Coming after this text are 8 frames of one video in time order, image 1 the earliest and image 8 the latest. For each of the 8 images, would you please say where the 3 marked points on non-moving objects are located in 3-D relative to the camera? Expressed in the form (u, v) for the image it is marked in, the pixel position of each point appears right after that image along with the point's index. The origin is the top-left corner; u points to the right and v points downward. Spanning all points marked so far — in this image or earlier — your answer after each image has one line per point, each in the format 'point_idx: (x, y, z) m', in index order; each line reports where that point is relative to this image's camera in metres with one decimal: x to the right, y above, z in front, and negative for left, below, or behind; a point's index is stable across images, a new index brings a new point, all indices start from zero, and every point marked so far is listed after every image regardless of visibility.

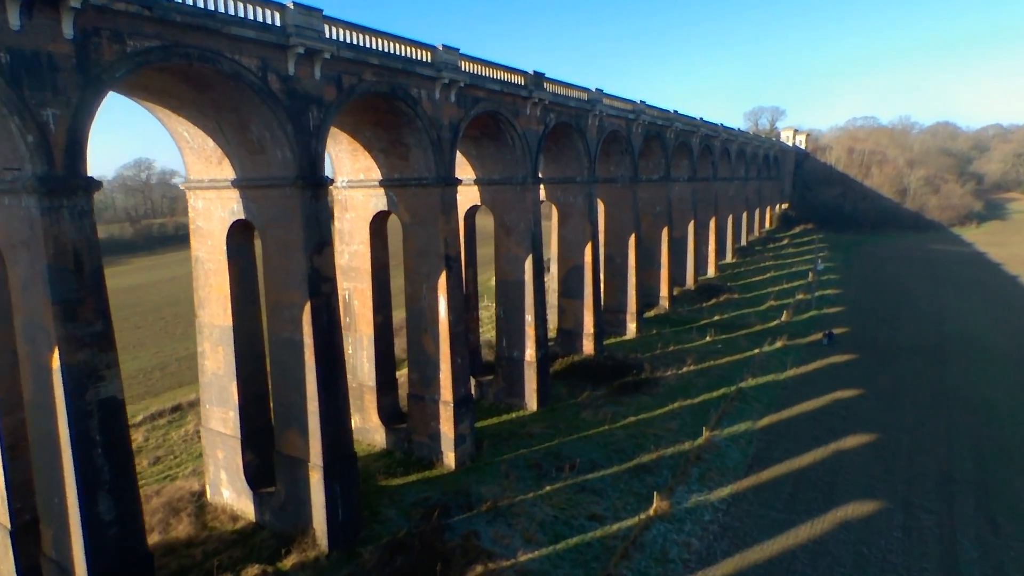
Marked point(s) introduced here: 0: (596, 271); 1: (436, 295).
0: (+2.6, +0.5, +18.7) m
1: (-1.6, -0.2, +12.8) m
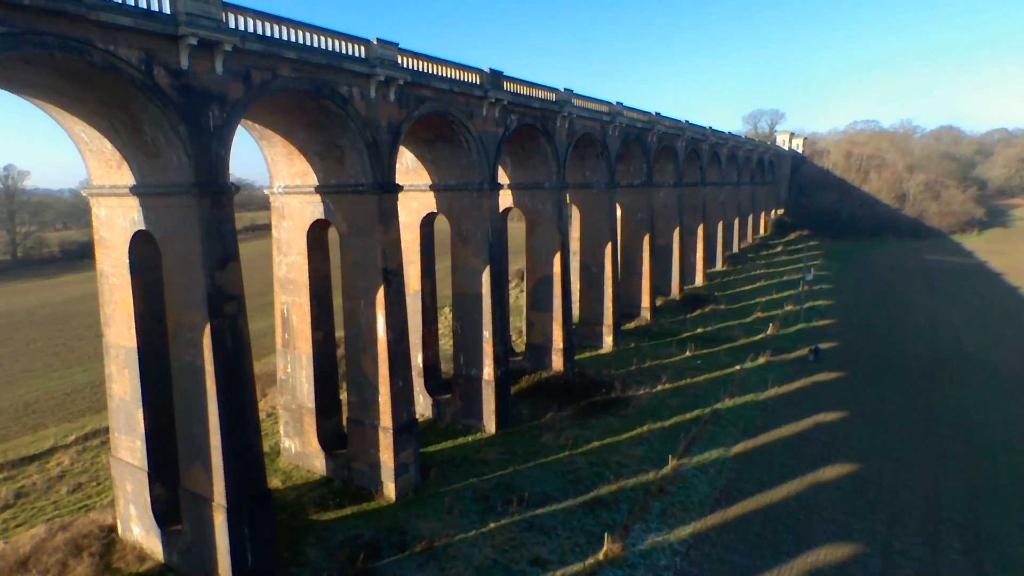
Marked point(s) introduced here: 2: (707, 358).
0: (+1.5, +0.2, +17.6) m
1: (-2.7, -0.5, +11.8) m
2: (+6.2, -2.2, +19.4) m
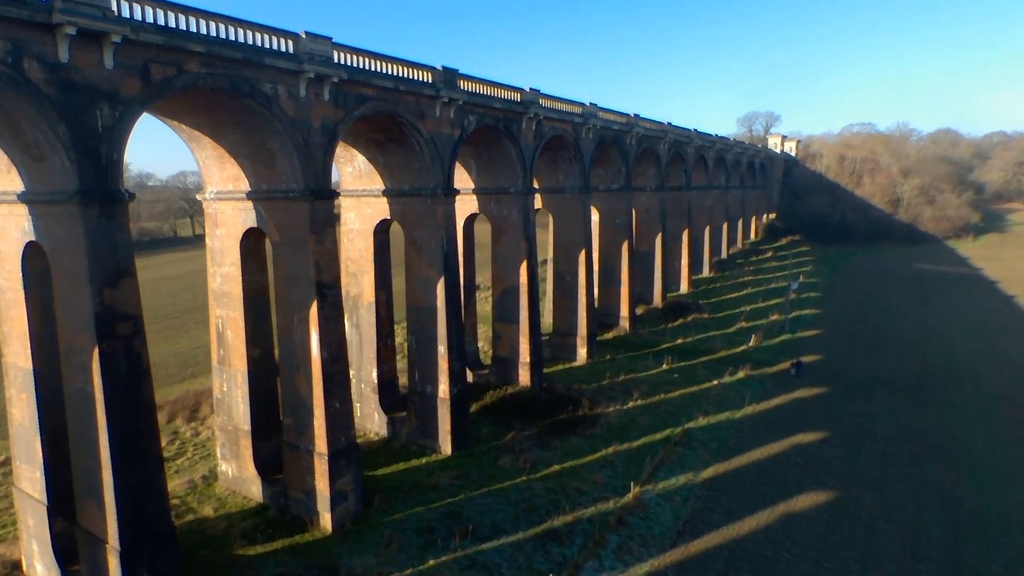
0: (+0.6, -0.1, +16.7) m
1: (-3.6, -0.7, +10.9) m
2: (+5.2, -2.5, +18.5) m
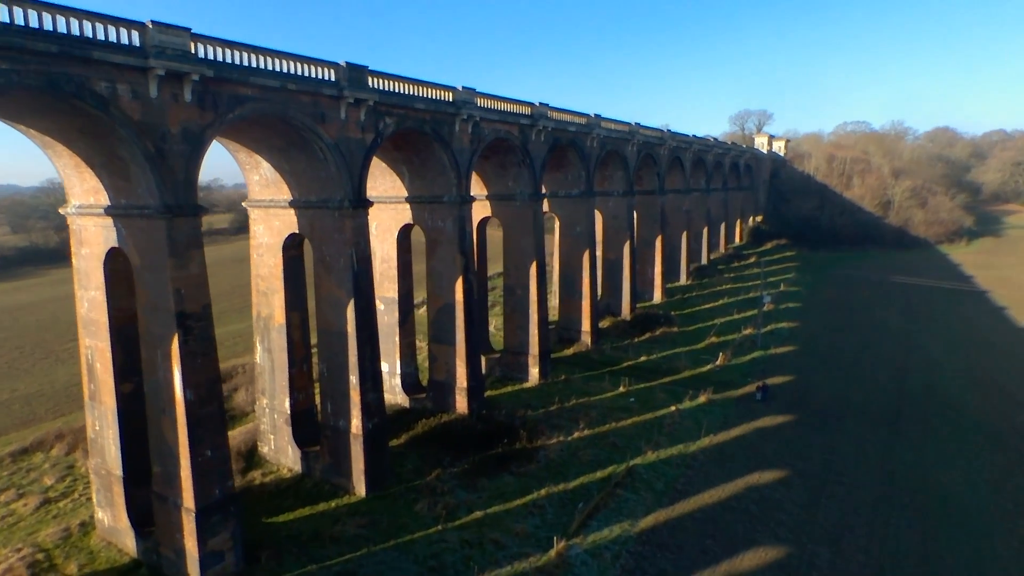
0: (-1.0, -0.6, +15.2) m
1: (-5.2, -1.2, +9.4) m
2: (+3.6, -3.0, +17.0) m
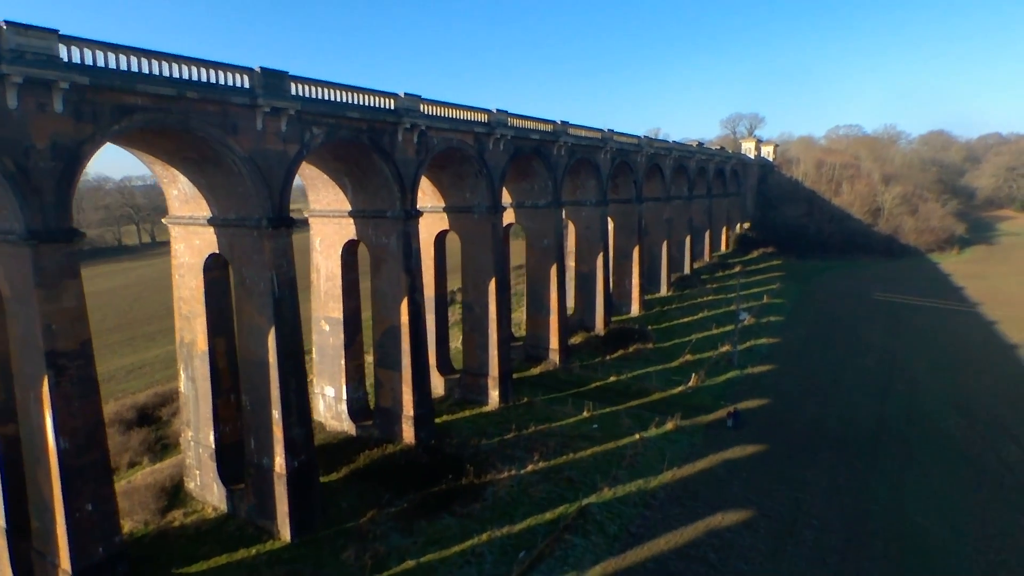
0: (-2.2, -1.1, +14.1) m
1: (-6.4, -1.7, +8.3) m
2: (+2.4, -3.5, +16.0) m
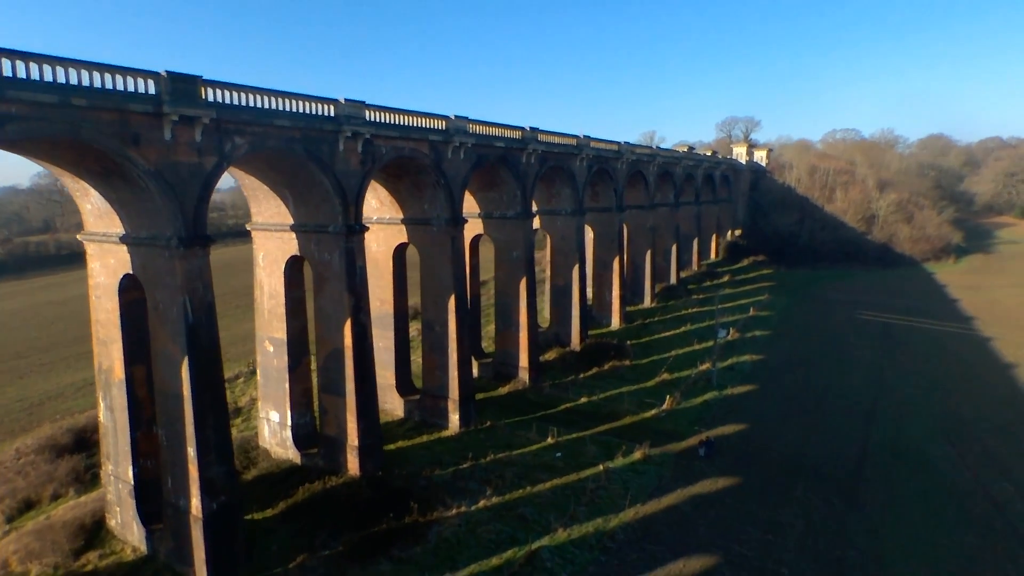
0: (-3.2, -1.5, +13.1) m
1: (-7.4, -2.1, +7.3) m
2: (+1.4, -3.9, +14.9) m
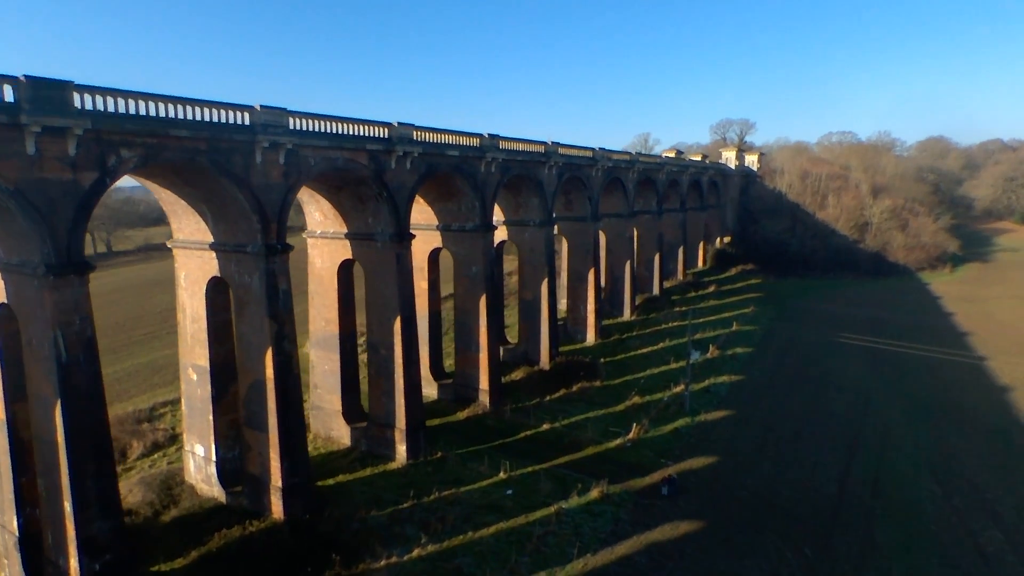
0: (-4.4, -2.0, +11.9) m
1: (-8.6, -2.5, +6.1) m
2: (+0.2, -4.4, +13.7) m
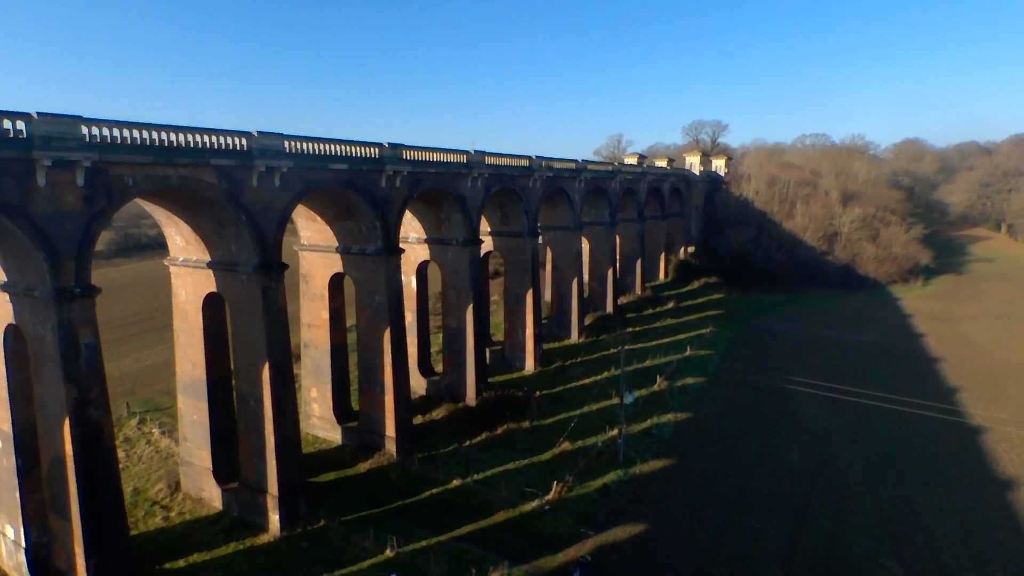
0: (-6.5, -2.8, +9.5) m
1: (-10.6, -3.4, +3.6) m
2: (-1.9, -5.3, +11.4) m
